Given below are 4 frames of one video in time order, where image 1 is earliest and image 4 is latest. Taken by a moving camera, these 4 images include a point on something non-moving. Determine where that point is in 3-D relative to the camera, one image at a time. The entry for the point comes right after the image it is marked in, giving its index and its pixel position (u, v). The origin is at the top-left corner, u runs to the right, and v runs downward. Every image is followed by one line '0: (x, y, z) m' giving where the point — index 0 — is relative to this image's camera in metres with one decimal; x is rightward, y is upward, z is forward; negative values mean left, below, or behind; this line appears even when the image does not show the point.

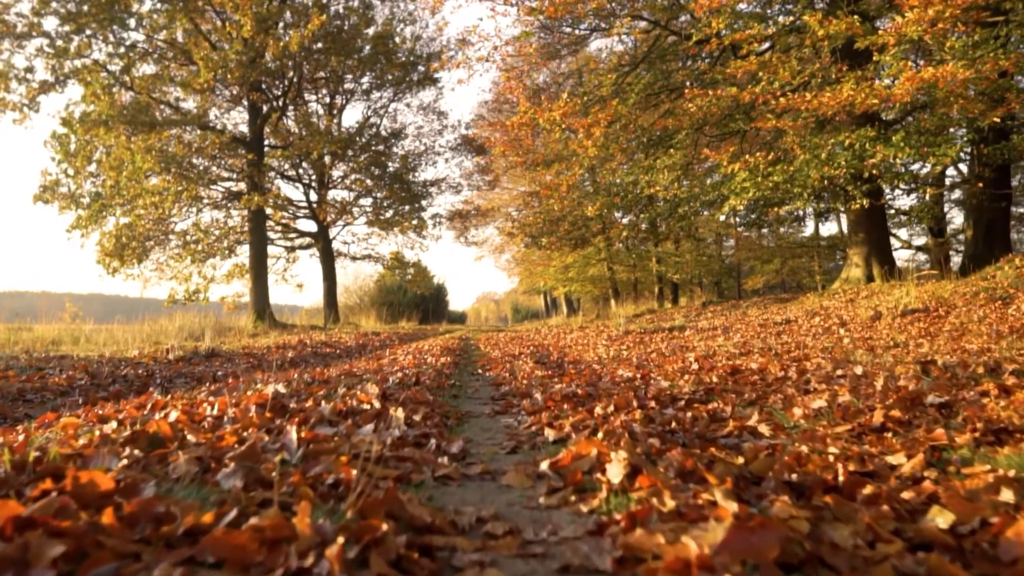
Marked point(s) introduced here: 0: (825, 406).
0: (+1.5, -0.6, +3.4) m
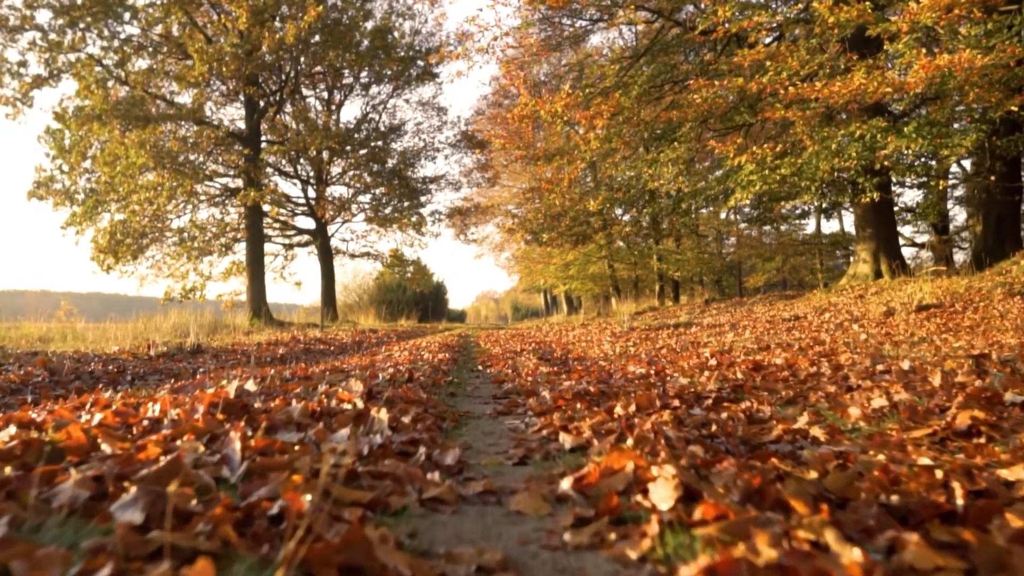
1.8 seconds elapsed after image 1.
0: (+1.5, -0.5, +2.9) m
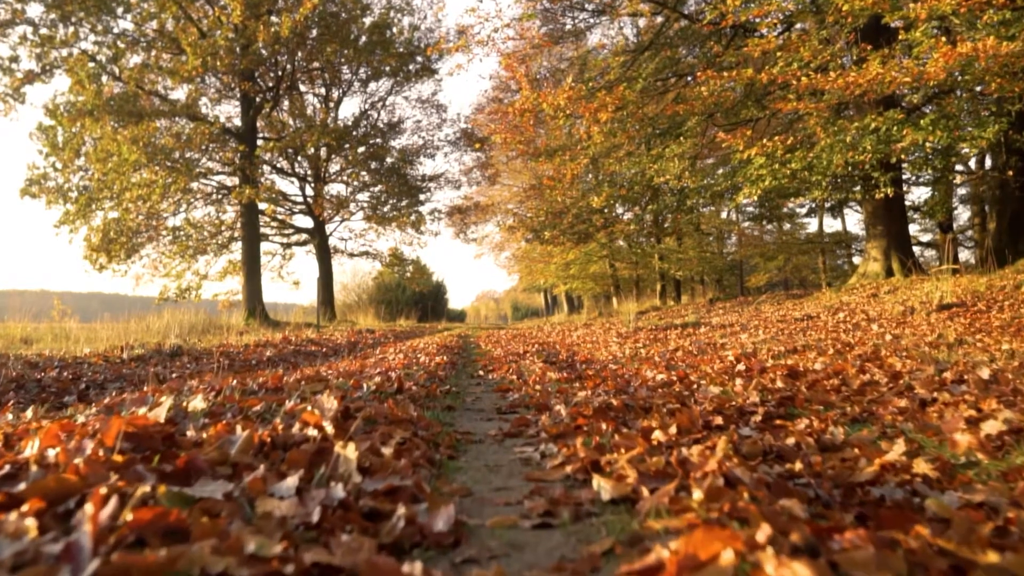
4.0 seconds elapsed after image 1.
0: (+1.6, -0.5, +2.3) m
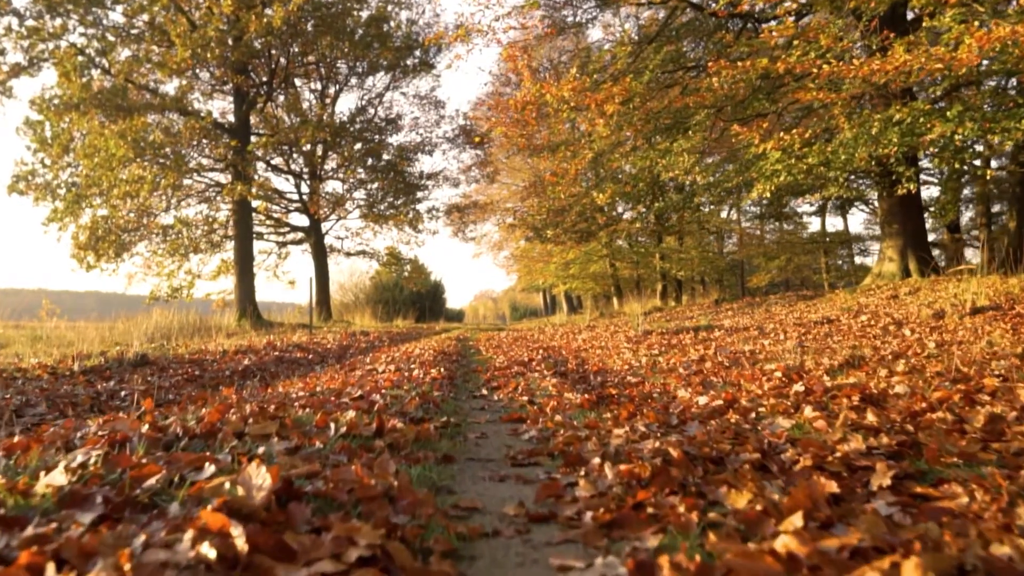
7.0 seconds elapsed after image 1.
0: (+1.6, -0.5, +1.4) m
